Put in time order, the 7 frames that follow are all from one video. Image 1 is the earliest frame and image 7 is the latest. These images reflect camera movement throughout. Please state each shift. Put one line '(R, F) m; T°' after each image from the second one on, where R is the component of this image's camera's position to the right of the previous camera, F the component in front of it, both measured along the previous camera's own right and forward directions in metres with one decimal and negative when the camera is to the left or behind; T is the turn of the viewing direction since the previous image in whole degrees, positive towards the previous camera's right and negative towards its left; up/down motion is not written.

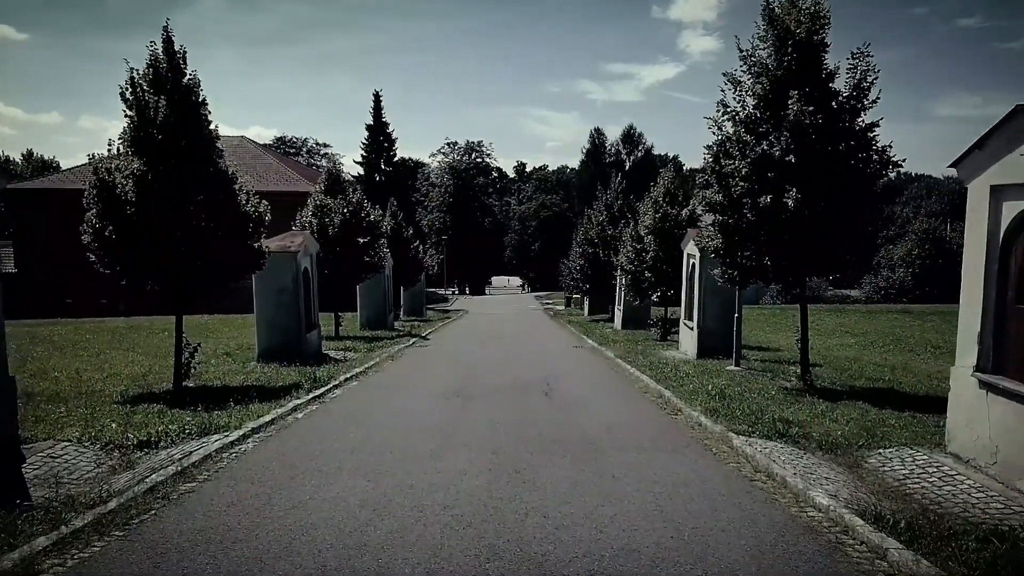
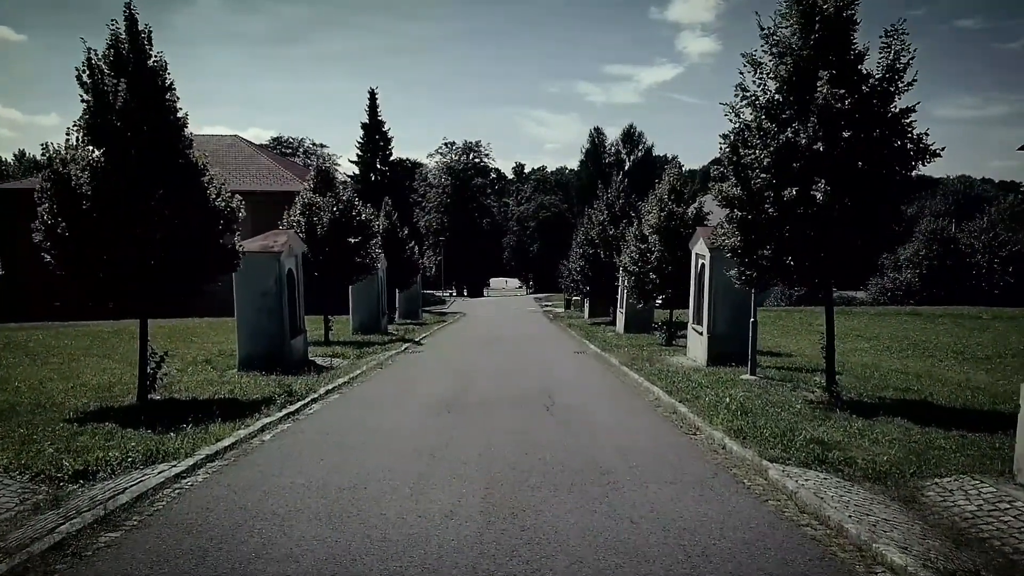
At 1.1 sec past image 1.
(0.0, +1.1) m; 0°
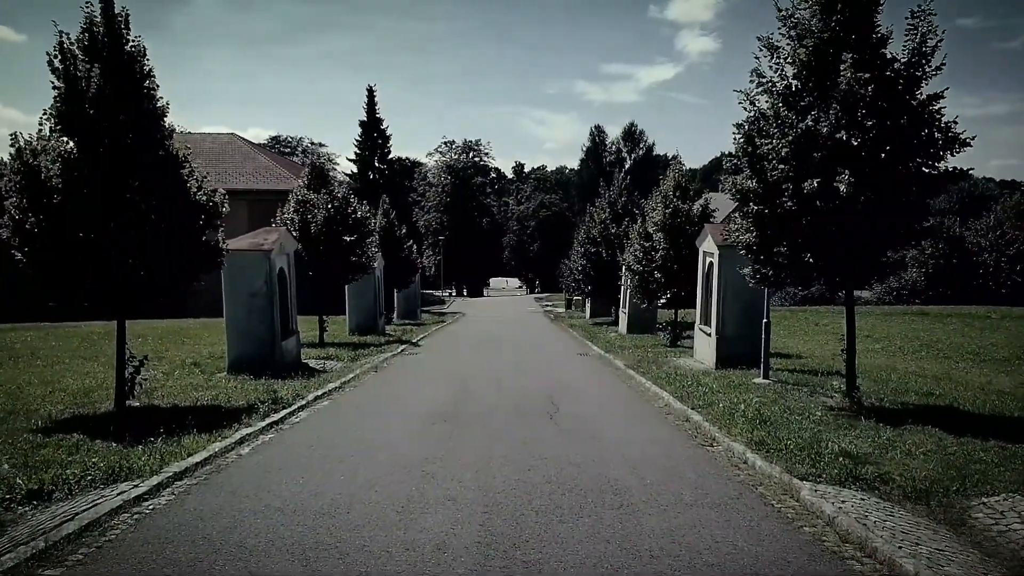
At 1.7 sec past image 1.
(0.0, +0.7) m; 0°
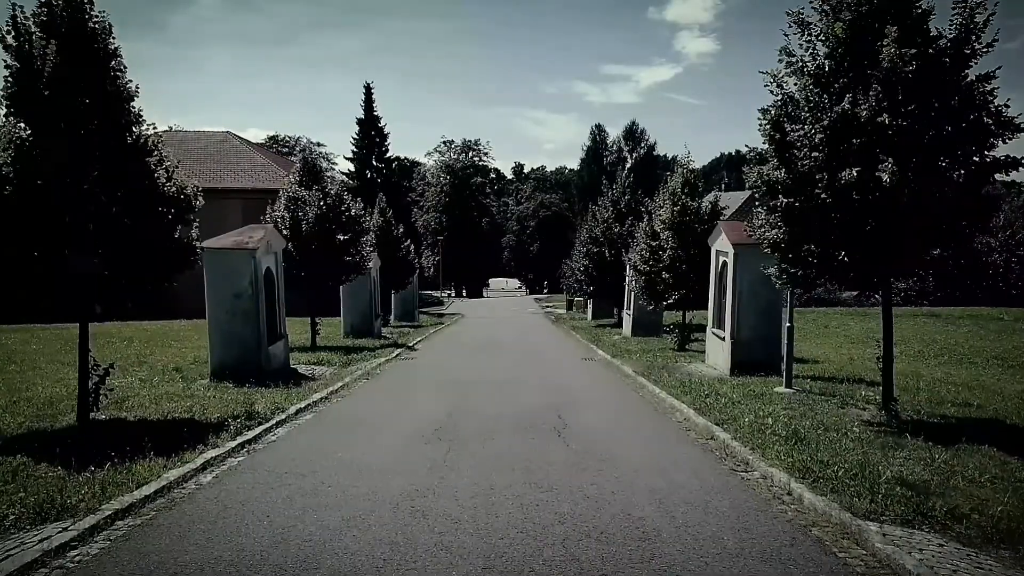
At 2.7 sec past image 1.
(0.0, +1.0) m; 0°
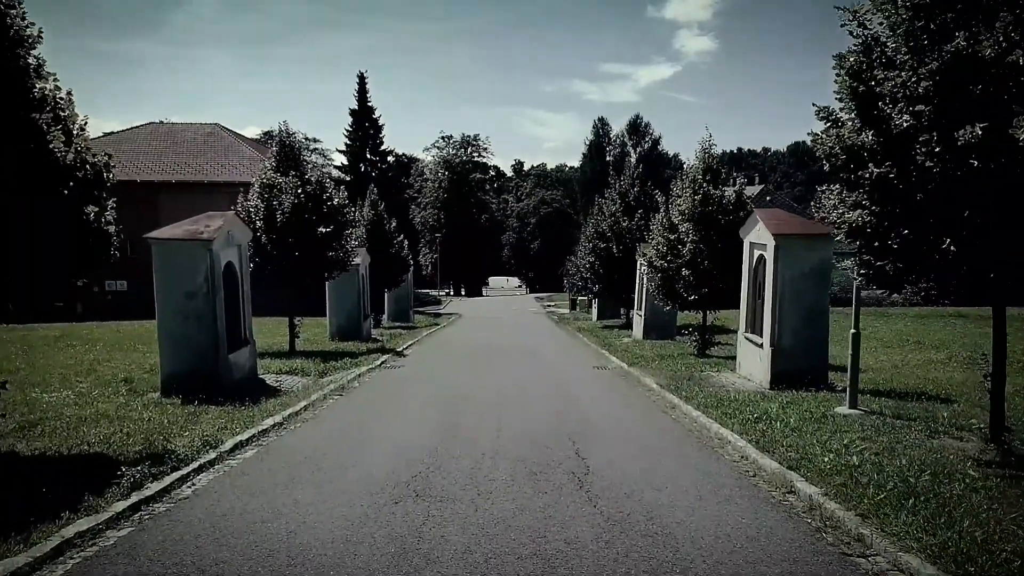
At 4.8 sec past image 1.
(0.0, +2.2) m; 0°
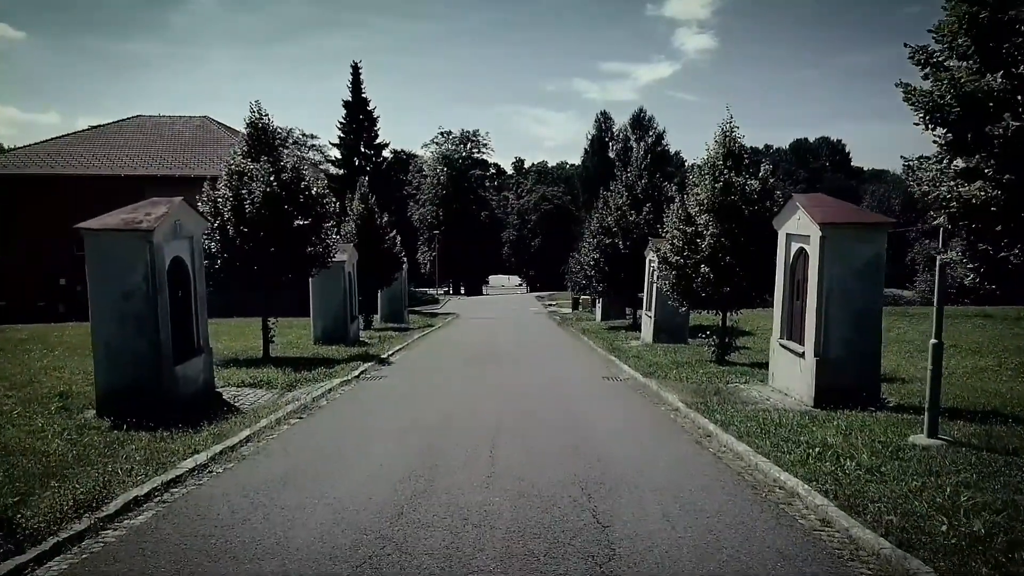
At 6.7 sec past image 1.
(+0.1, +2.0) m; 0°
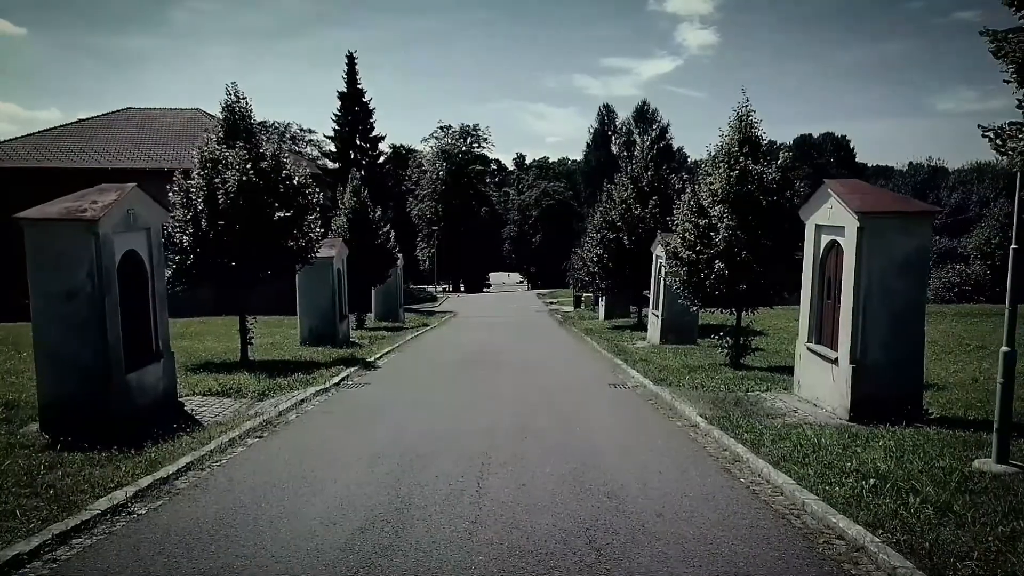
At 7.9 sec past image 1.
(+0.1, +1.2) m; 0°
